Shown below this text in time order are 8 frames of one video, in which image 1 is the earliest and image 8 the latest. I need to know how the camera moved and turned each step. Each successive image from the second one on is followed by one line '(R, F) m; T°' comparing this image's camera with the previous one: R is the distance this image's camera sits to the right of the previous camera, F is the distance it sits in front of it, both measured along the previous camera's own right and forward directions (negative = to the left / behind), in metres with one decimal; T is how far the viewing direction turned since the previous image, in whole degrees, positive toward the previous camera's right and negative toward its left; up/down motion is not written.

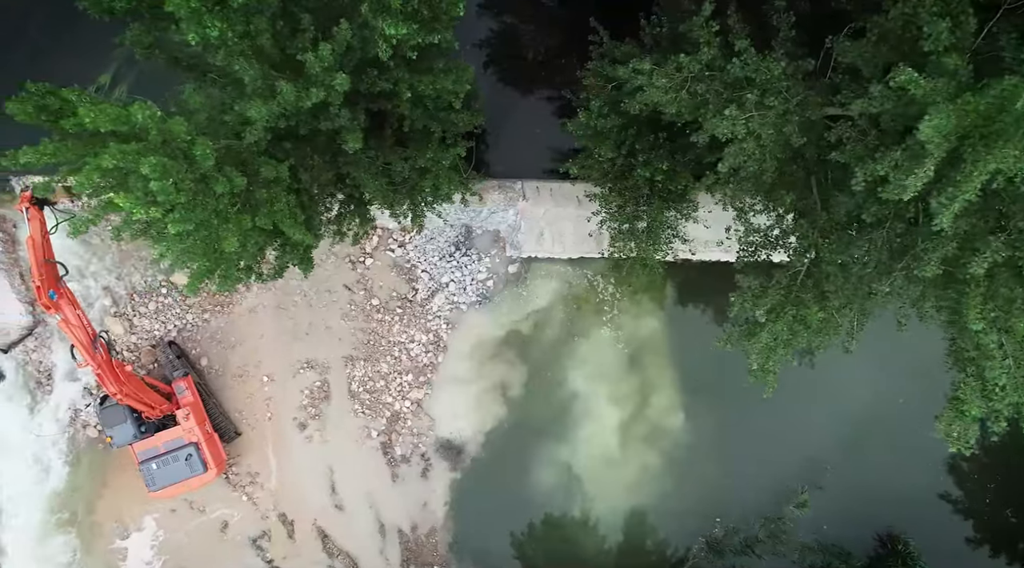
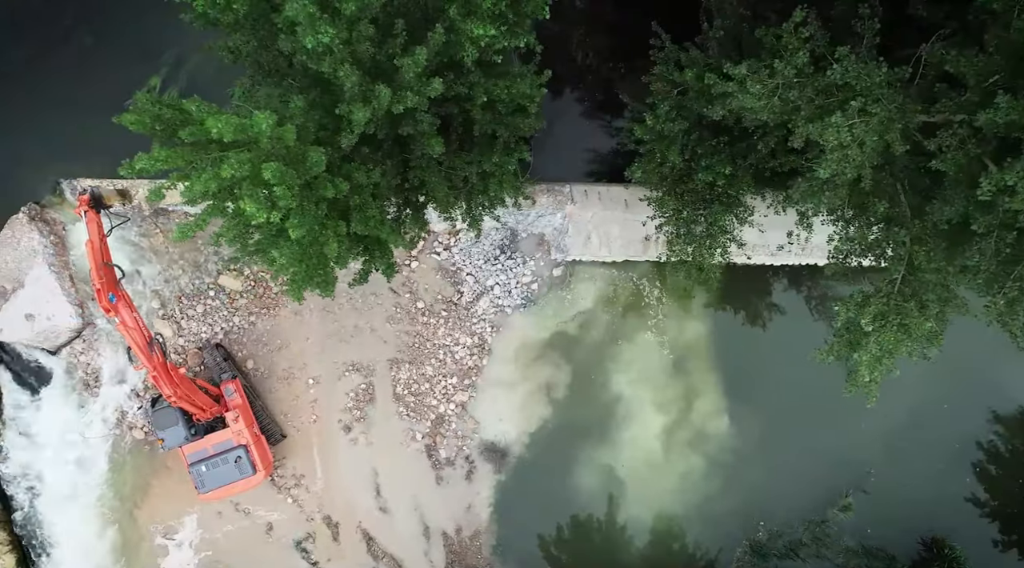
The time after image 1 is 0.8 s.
(-0.7, 0.0) m; 0°
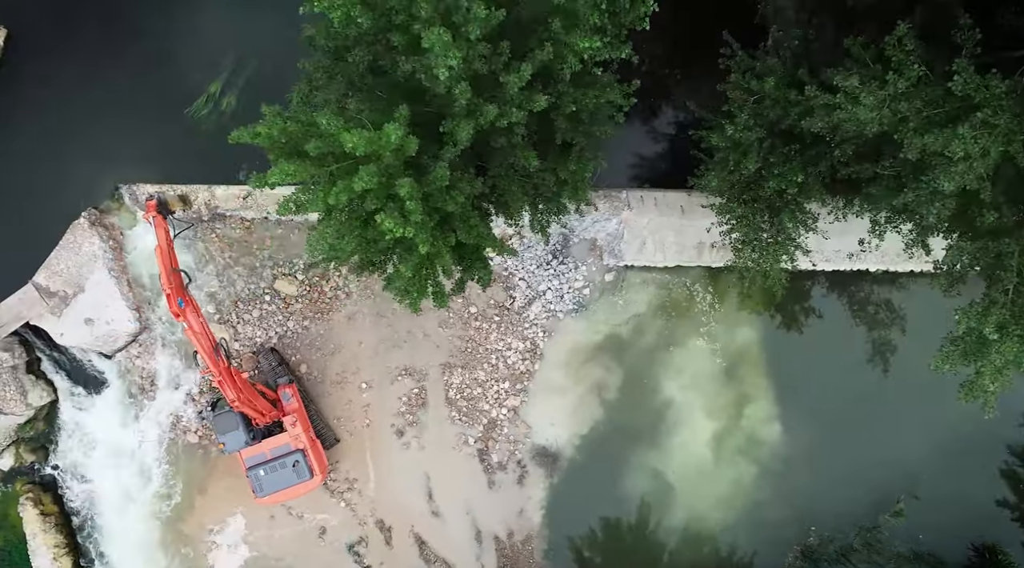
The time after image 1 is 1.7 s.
(-0.9, 0.0) m; 0°
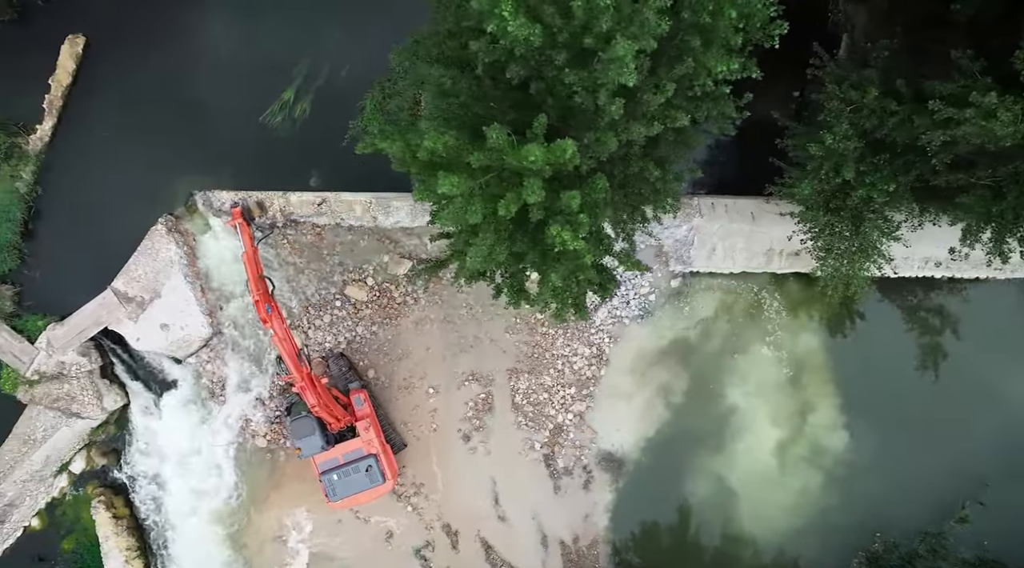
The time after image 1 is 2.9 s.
(-1.1, -0.1) m; 0°
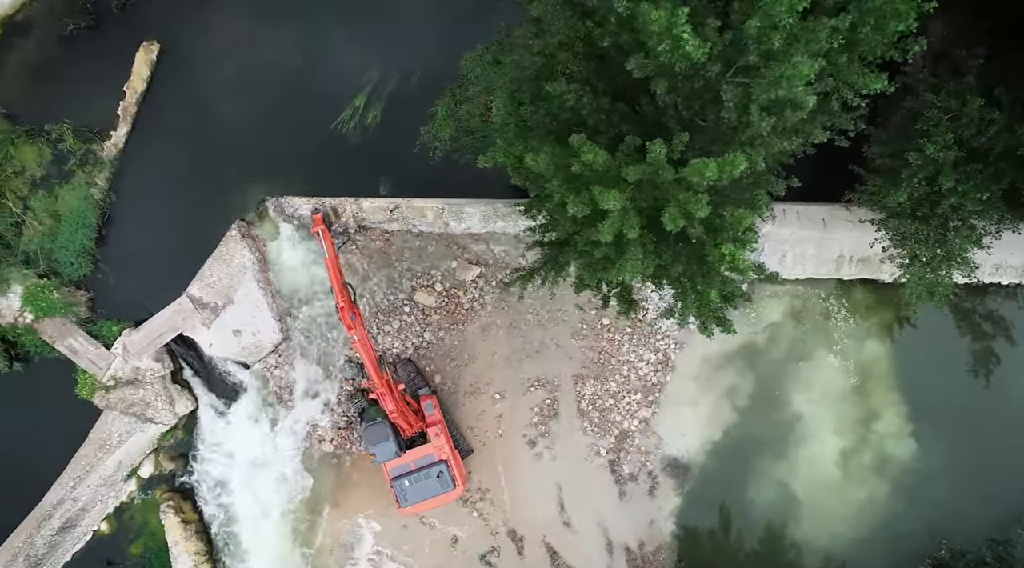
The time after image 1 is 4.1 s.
(-1.1, 0.0) m; 0°
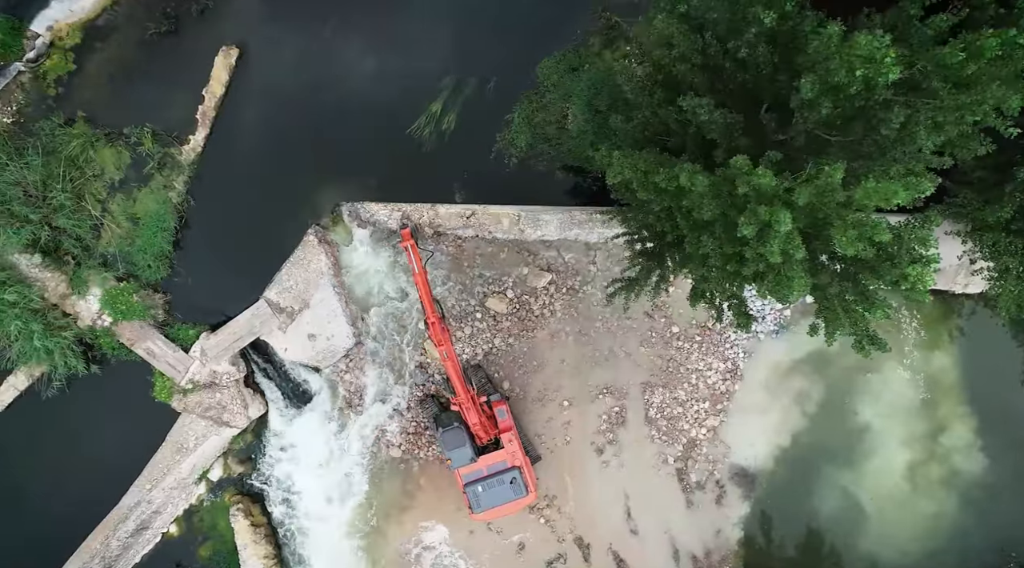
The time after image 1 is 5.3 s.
(-1.2, 0.0) m; 0°
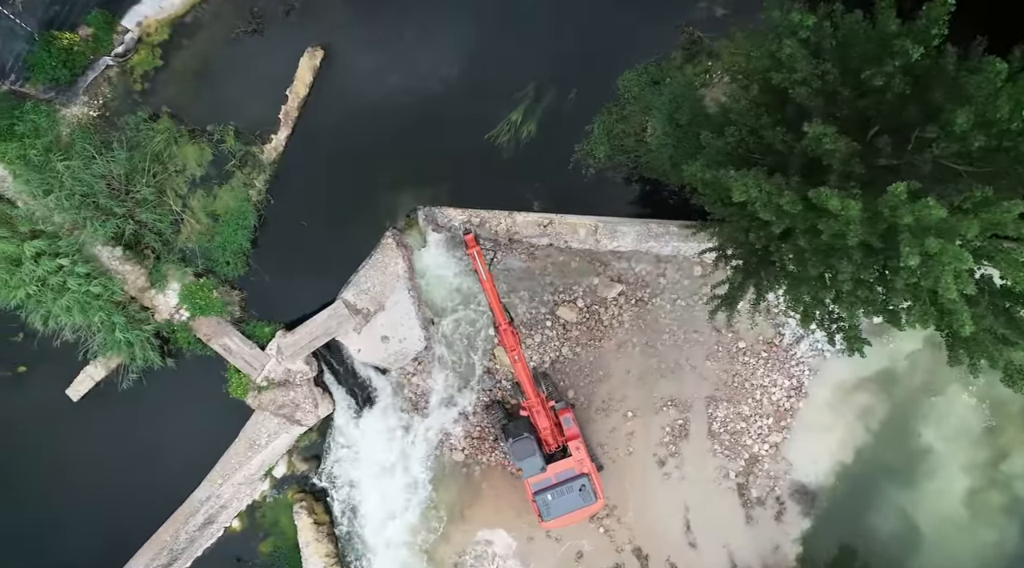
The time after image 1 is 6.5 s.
(-1.2, -0.1) m; 0°
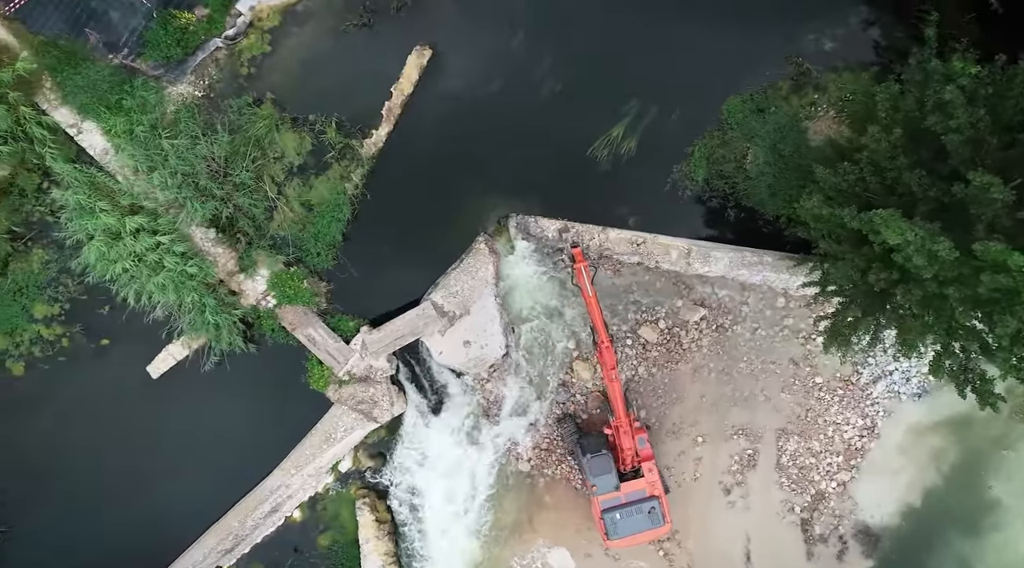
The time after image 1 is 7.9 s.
(-1.4, 0.0) m; 0°
